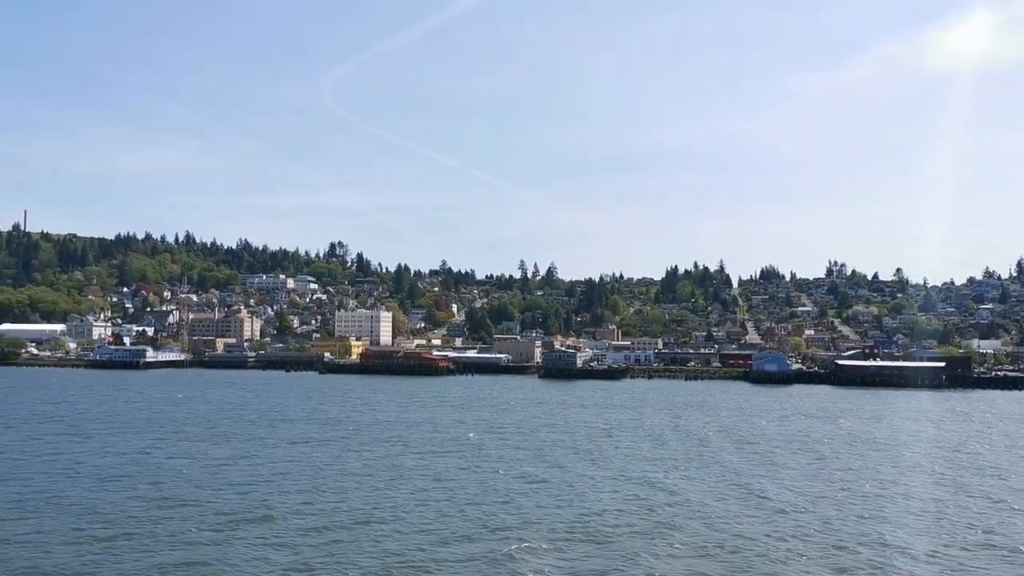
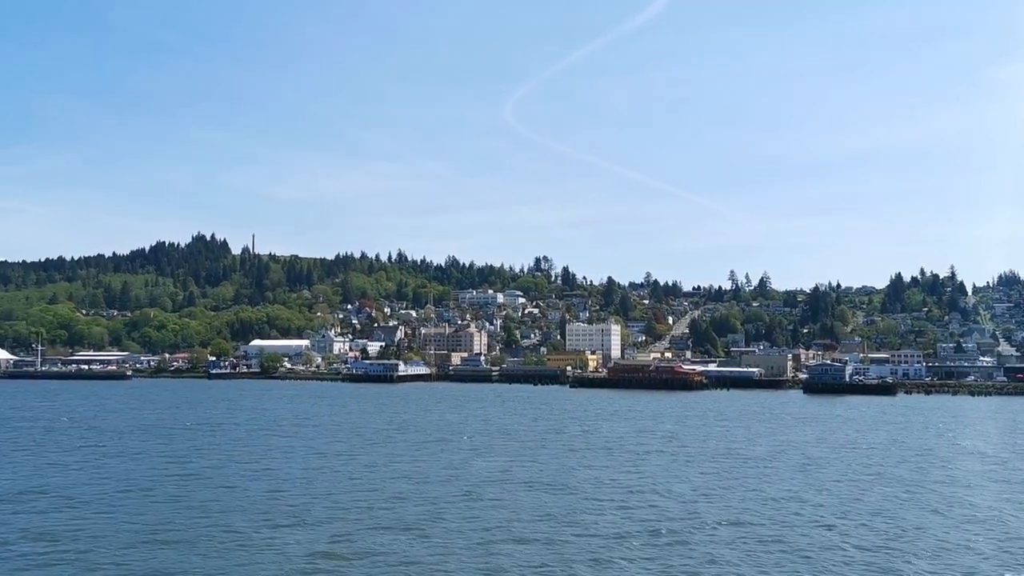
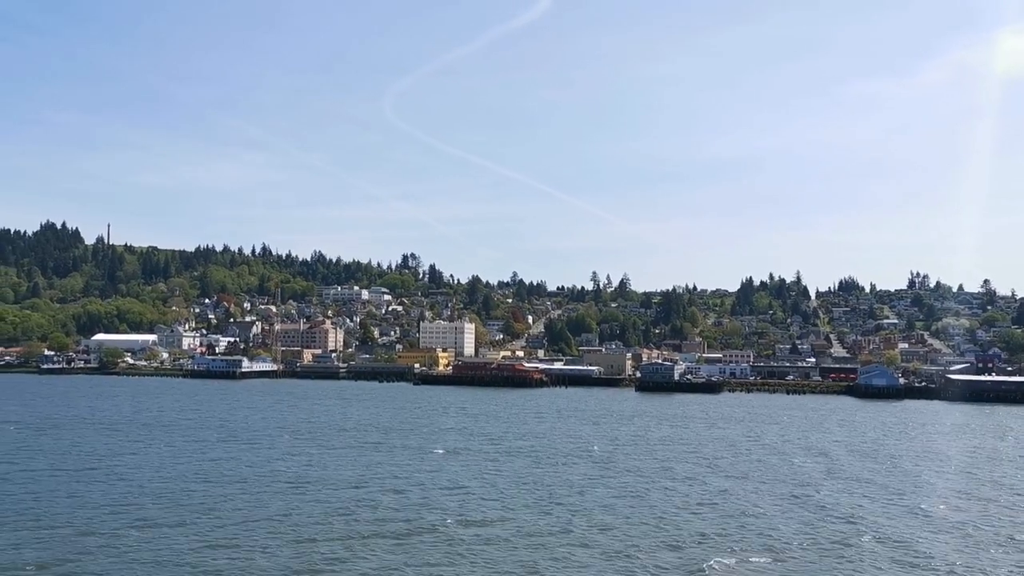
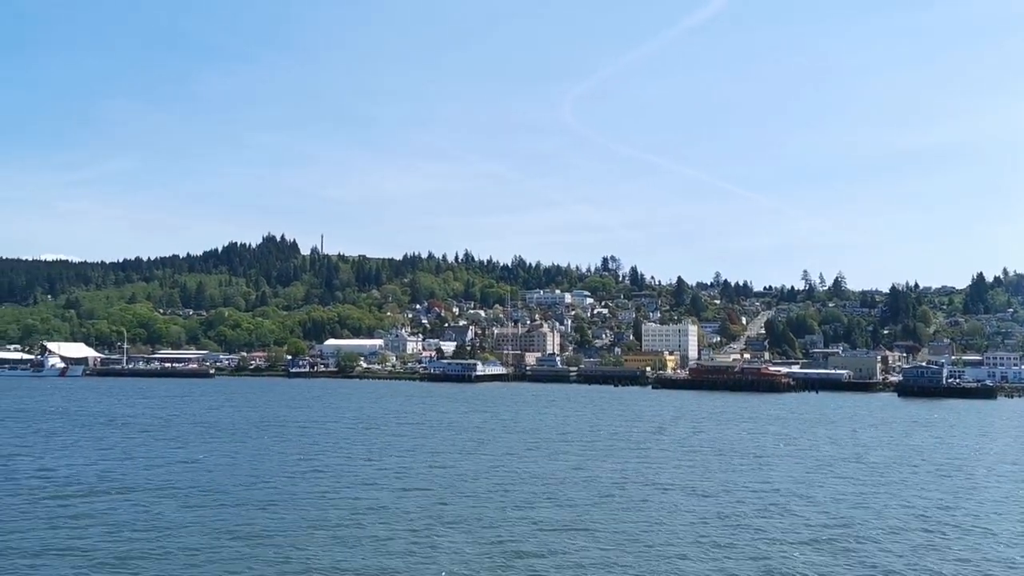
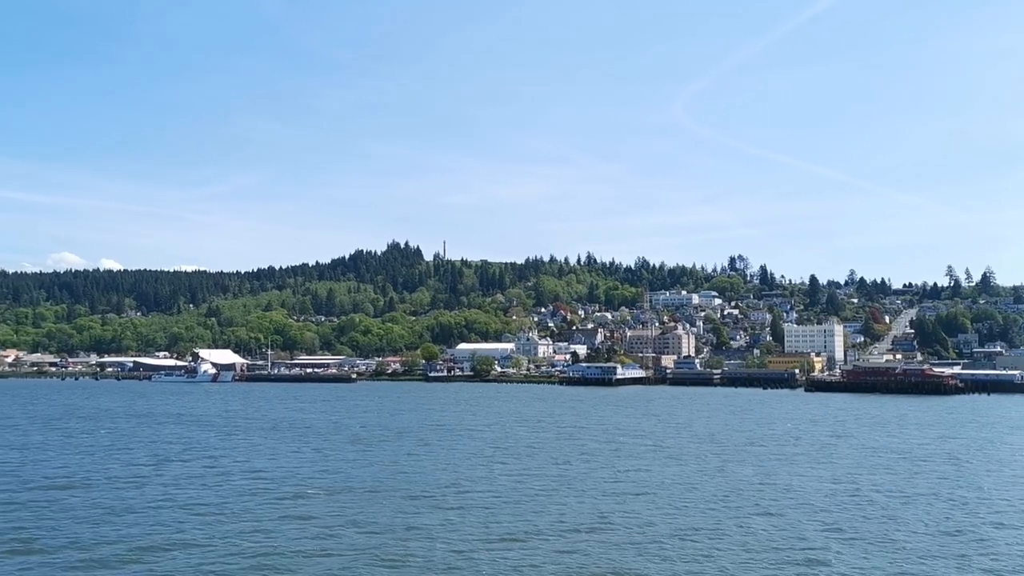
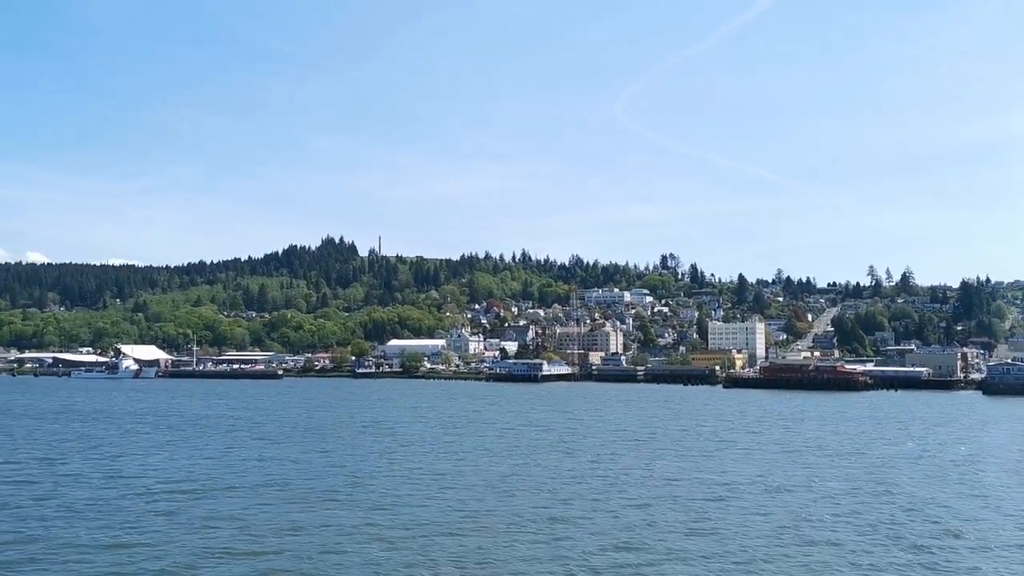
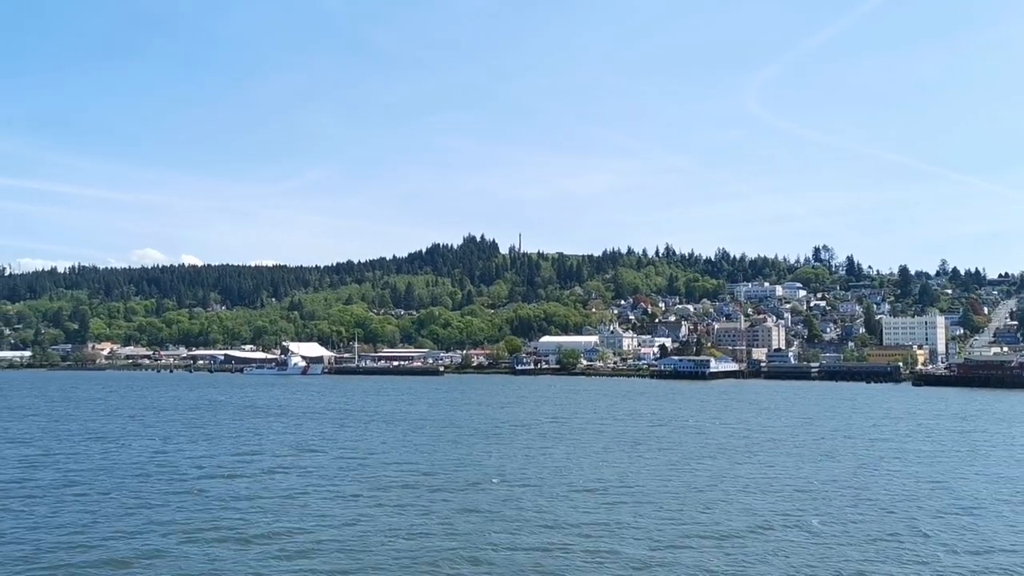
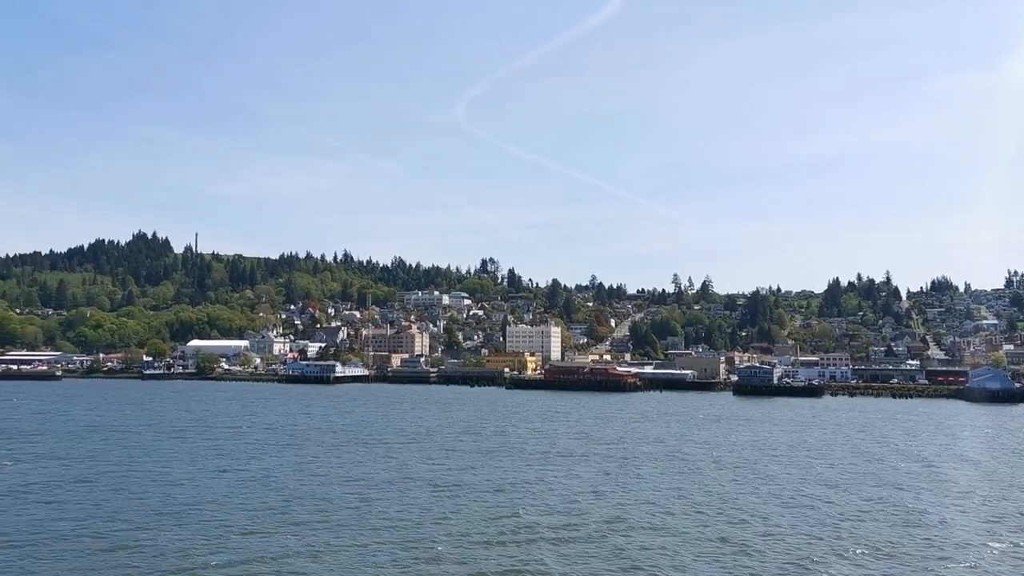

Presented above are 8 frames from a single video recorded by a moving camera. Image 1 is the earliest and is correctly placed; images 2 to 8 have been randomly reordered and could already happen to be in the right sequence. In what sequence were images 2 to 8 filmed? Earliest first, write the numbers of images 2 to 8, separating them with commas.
3, 8, 2, 4, 6, 5, 7
